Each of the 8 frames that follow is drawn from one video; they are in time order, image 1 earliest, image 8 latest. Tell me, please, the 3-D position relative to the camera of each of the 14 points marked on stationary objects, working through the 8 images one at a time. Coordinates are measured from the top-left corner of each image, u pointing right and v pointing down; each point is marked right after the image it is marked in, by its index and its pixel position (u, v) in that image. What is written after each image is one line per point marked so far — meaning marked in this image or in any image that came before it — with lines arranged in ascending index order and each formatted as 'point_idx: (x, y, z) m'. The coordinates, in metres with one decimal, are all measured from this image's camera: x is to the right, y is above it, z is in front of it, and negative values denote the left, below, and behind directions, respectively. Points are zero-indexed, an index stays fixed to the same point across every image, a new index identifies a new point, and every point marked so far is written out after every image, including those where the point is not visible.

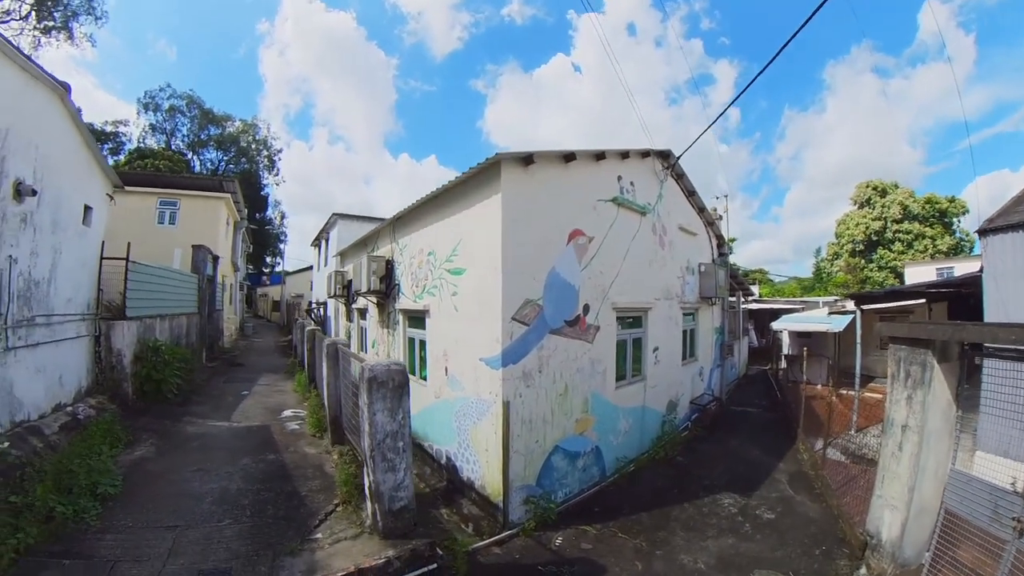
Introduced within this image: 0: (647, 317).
0: (+1.7, -0.3, +7.0) m
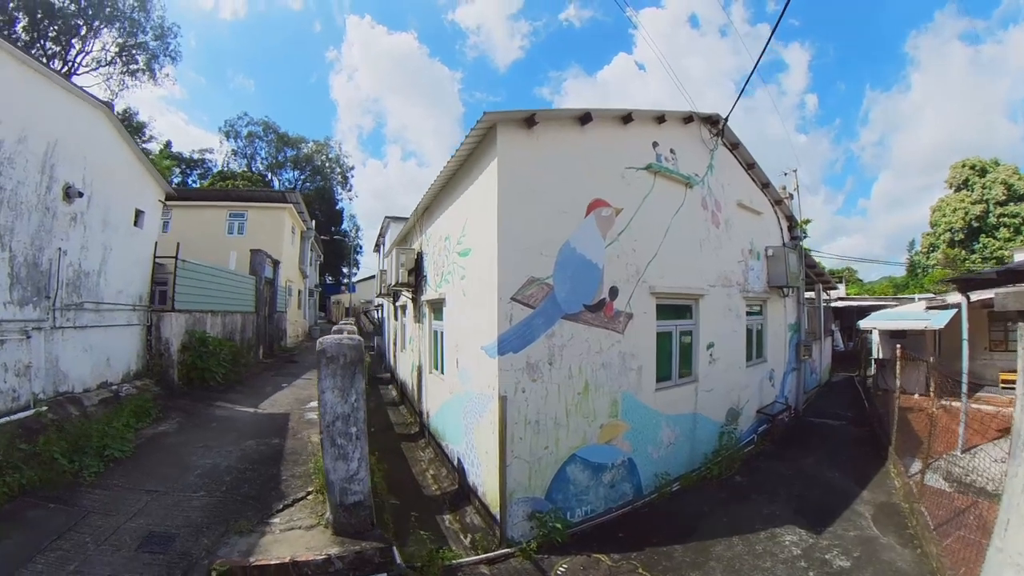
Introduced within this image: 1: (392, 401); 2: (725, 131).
0: (+1.9, -0.2, +6.0) m
1: (-2.5, -2.4, +11.8) m
2: (+2.5, +1.8, +6.9) m
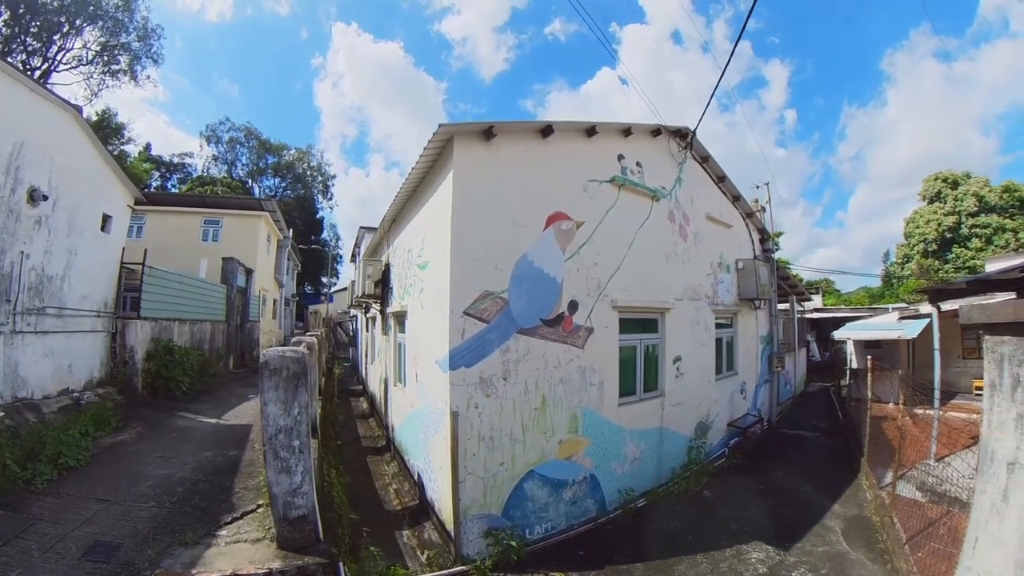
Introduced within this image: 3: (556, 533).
0: (+1.6, -0.3, +5.9) m
1: (-3.1, -2.6, +11.6) m
2: (+2.1, +1.7, +6.8) m
3: (+0.4, -2.0, +4.7) m
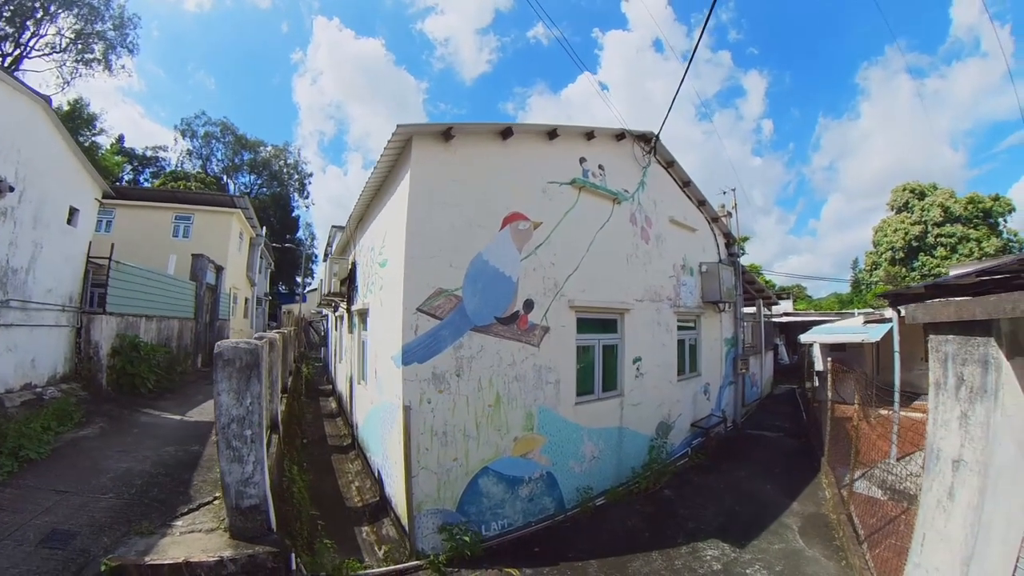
0: (+1.2, -0.3, +6.0) m
1: (-3.7, -2.5, +11.5) m
2: (+1.7, +1.7, +6.9) m
3: (0.0, -2.0, +4.8) m
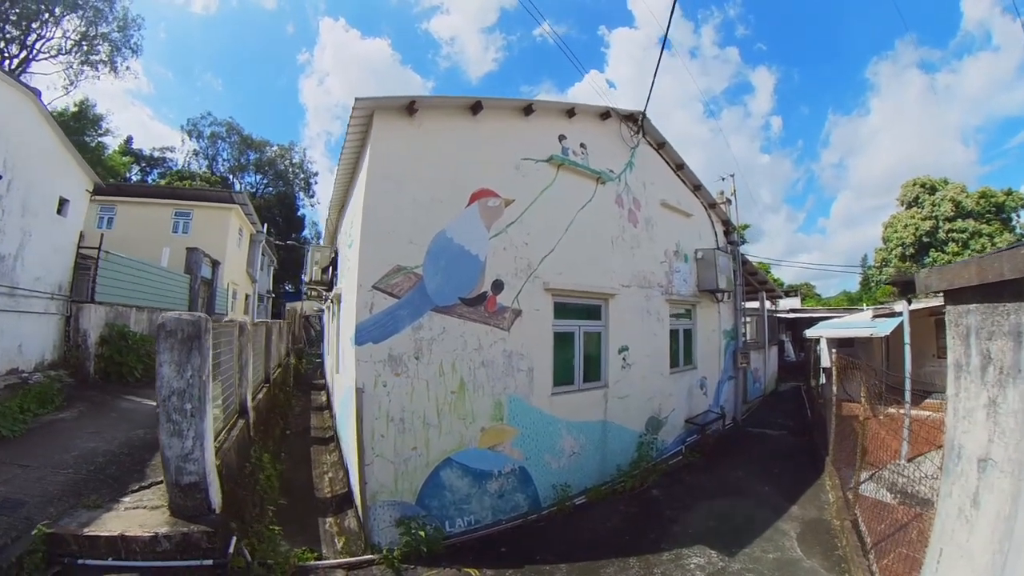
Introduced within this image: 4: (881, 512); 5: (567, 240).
0: (+1.0, -0.2, +5.6) m
1: (-3.8, -2.4, +11.2) m
2: (+1.5, +1.8, +6.5) m
3: (-0.3, -1.9, +4.4) m
4: (+3.1, -1.9, +4.8) m
5: (+0.5, +0.4, +5.3) m
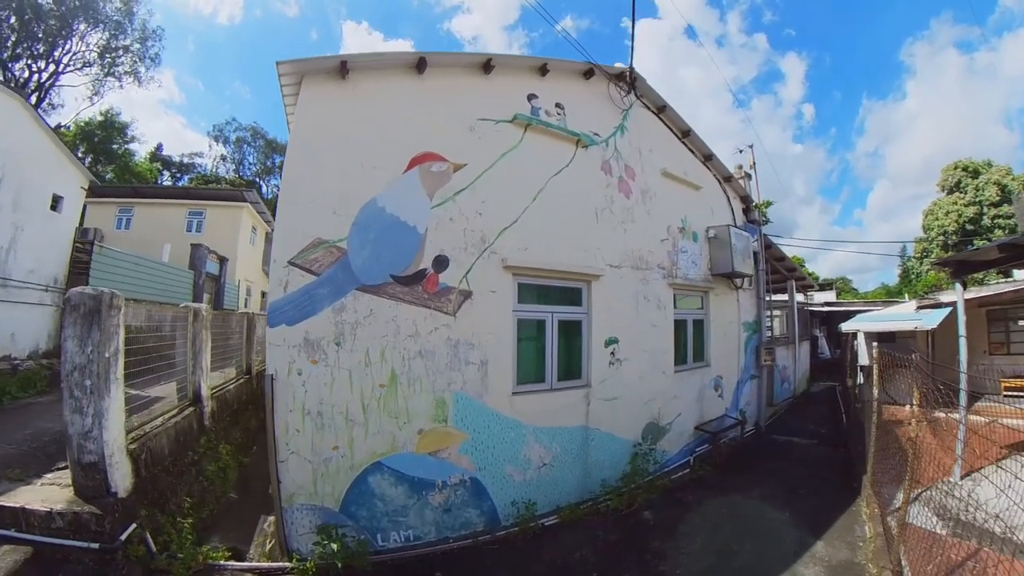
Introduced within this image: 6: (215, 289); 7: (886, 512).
0: (+0.7, 0.0, +4.6) m
1: (-3.8, -2.3, +10.4) m
2: (+1.3, +2.0, +5.6) m
3: (-0.6, -1.7, +3.5) m
4: (+2.7, -1.7, +3.7) m
5: (+0.2, +0.6, +4.3) m
6: (-8.9, -0.1, +16.7) m
7: (+2.9, -1.8, +4.5) m
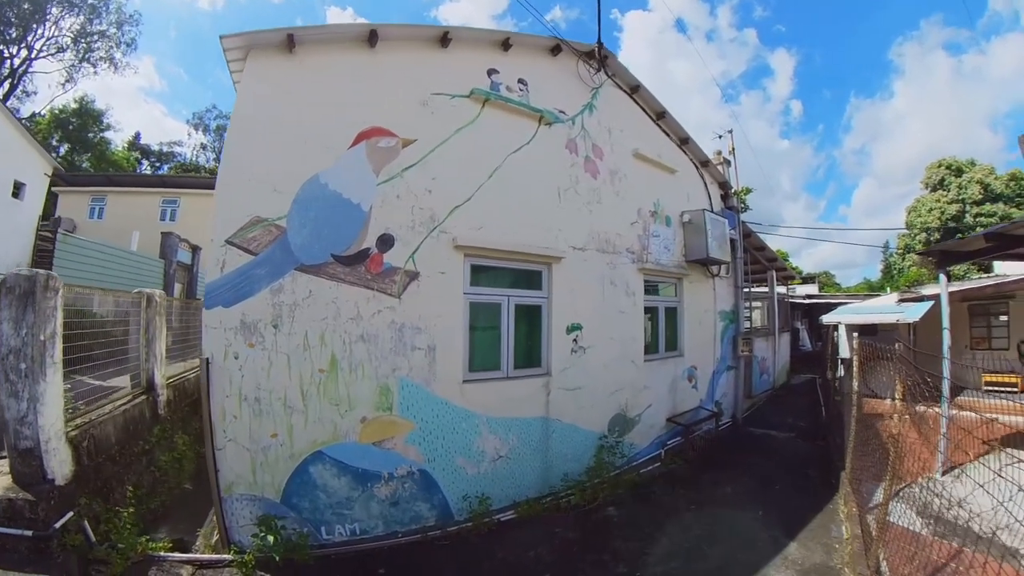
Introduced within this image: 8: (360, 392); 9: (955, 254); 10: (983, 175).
0: (+0.3, +0.1, +4.4) m
1: (-4.3, -2.1, +10.1) m
2: (+0.9, +2.1, +5.3) m
3: (-0.9, -1.6, +3.2) m
4: (+2.4, -1.6, +3.5) m
5: (-0.1, +0.7, +4.1) m
6: (-9.5, +0.2, +16.2) m
7: (+2.6, -1.6, +4.3) m
8: (-0.9, -0.7, +3.2) m
9: (+4.6, +0.3, +5.9) m
10: (+13.3, +3.4, +15.9) m
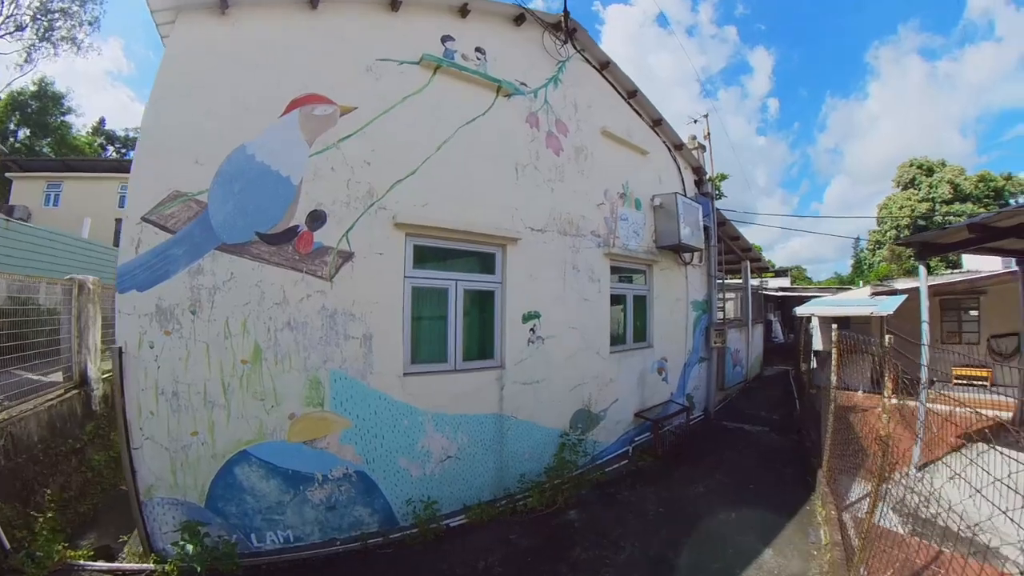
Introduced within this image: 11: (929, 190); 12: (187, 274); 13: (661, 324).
0: (0.0, +0.2, +4.0) m
1: (-4.8, -1.9, +9.6) m
2: (+0.6, +2.2, +4.9) m
3: (-1.2, -1.5, +2.8) m
4: (+2.1, -1.5, +3.3) m
5: (-0.4, +0.8, +3.7) m
6: (-10.3, +0.5, +15.5) m
7: (+2.2, -1.5, +4.0) m
8: (-1.2, -0.6, +2.8) m
9: (+4.2, +0.5, +5.7) m
10: (+12.5, +3.6, +16.0) m
11: (+12.2, +3.3, +16.6) m
12: (-1.8, +0.1, +2.9) m
13: (+1.7, -0.4, +6.2) m
